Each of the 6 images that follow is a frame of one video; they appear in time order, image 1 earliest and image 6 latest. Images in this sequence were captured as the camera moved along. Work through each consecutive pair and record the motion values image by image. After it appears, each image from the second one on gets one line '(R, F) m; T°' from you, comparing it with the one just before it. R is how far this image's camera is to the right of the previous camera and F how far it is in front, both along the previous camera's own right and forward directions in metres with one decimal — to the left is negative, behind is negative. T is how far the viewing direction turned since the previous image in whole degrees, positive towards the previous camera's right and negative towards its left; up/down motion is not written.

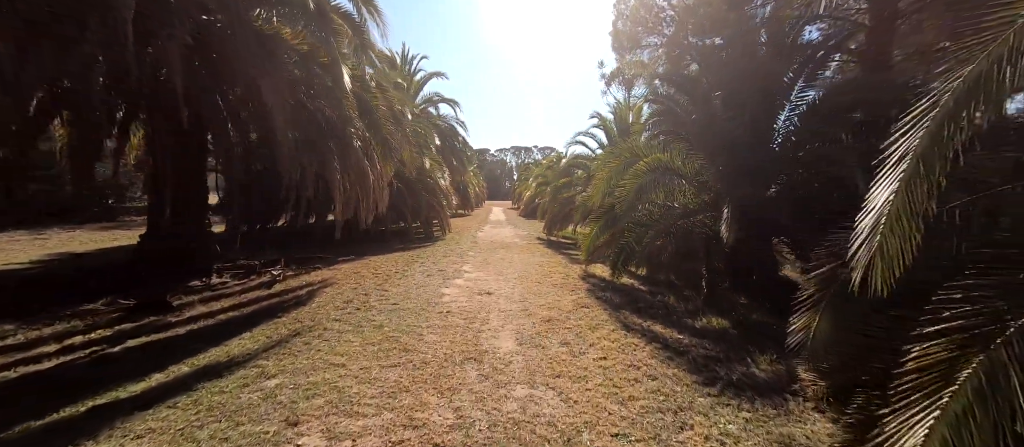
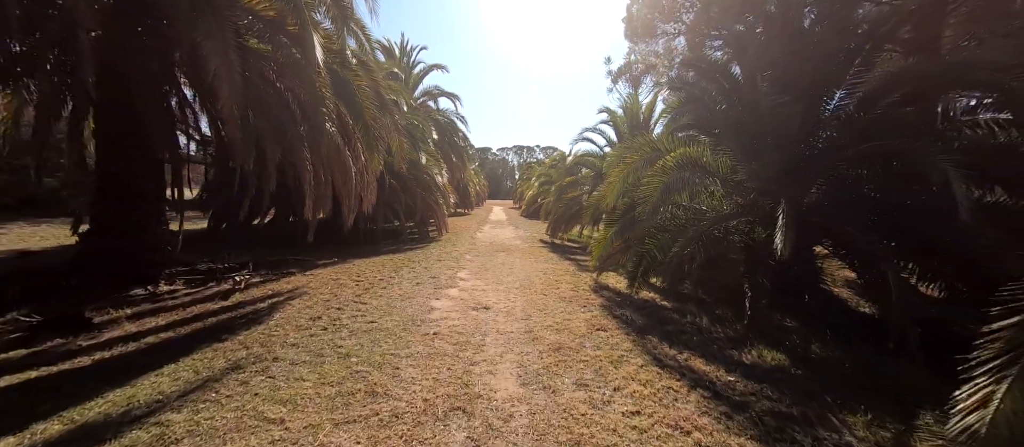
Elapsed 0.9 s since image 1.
(0.0, +0.9) m; 0°
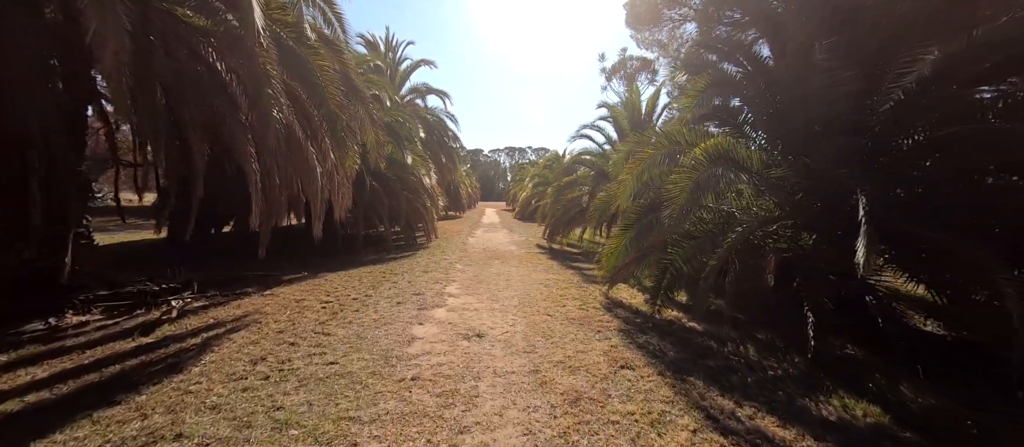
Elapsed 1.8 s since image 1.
(-0.1, +0.9) m; +1°
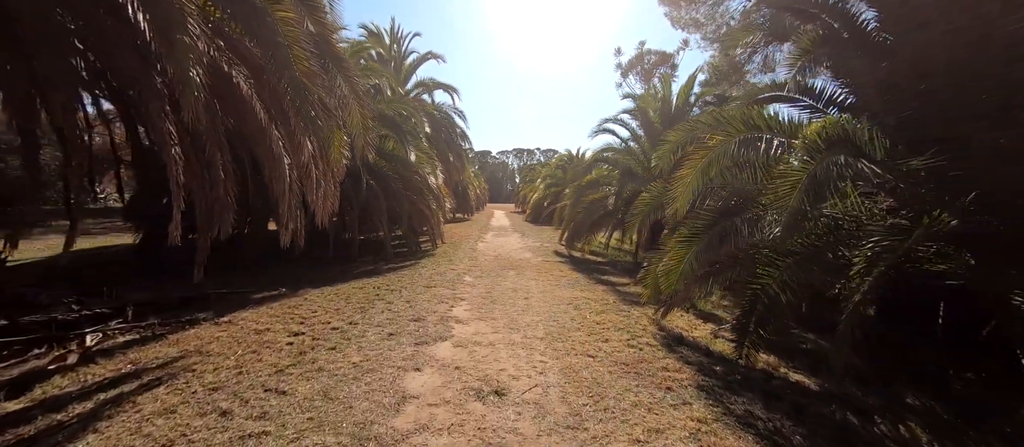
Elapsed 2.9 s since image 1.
(-0.2, +1.3) m; -1°
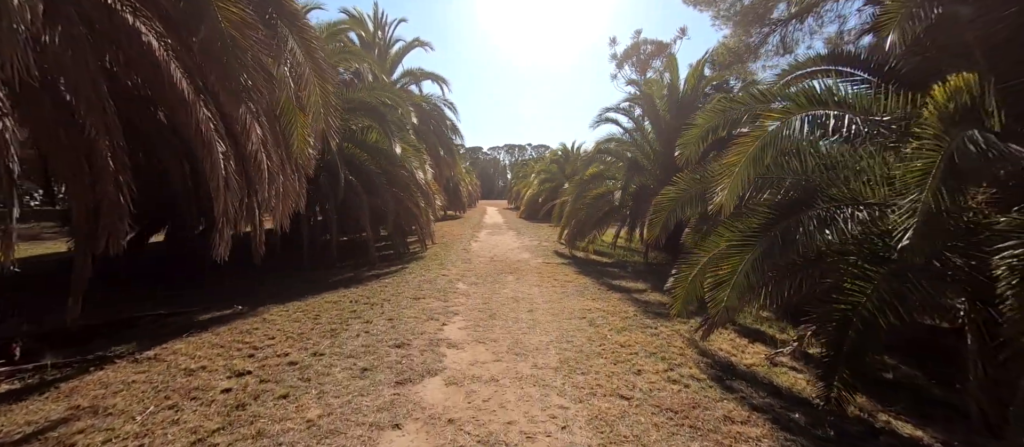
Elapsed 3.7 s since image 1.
(-0.1, +0.9) m; +1°
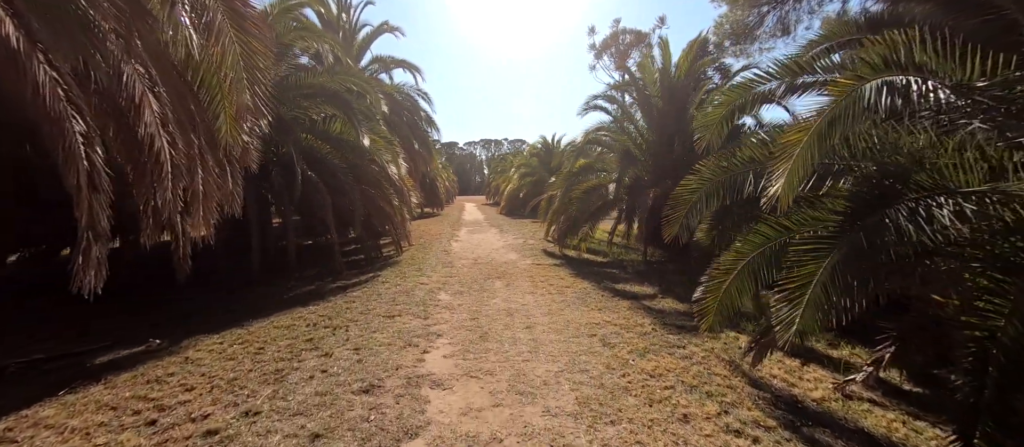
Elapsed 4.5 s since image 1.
(-0.2, +0.9) m; +4°
